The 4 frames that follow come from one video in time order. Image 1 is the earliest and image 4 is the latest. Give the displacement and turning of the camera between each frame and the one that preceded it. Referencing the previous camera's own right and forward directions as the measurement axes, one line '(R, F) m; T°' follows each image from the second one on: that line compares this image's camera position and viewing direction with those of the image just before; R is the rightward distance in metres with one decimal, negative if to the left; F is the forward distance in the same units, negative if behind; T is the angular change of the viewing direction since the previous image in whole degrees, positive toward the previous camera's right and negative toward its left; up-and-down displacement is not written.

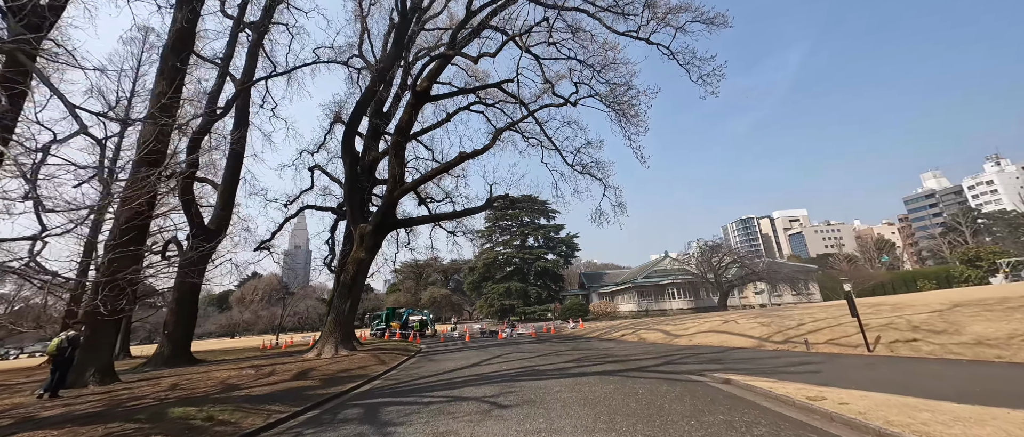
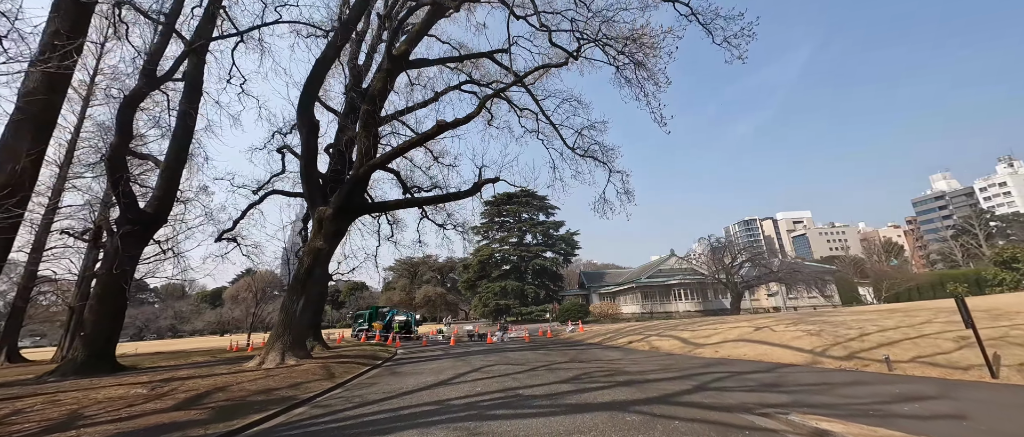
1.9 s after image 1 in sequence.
(+0.4, +2.6) m; 0°
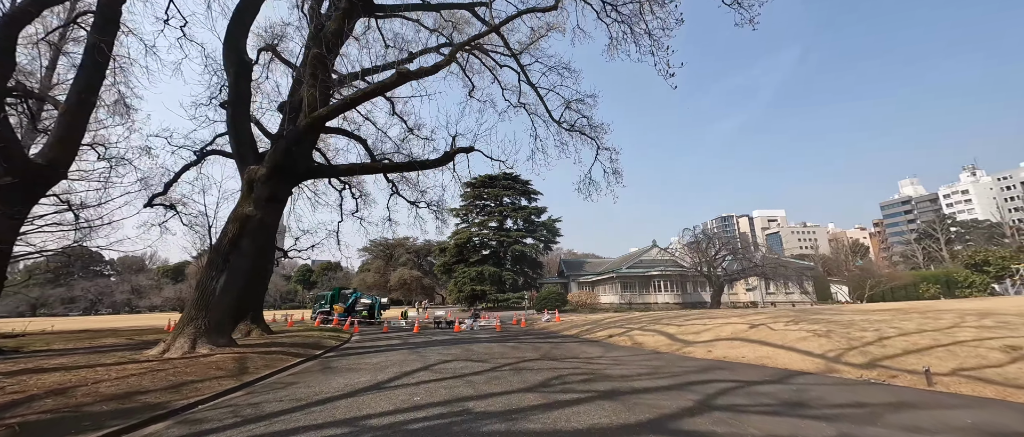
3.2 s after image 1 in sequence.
(+0.3, +1.8) m; +3°
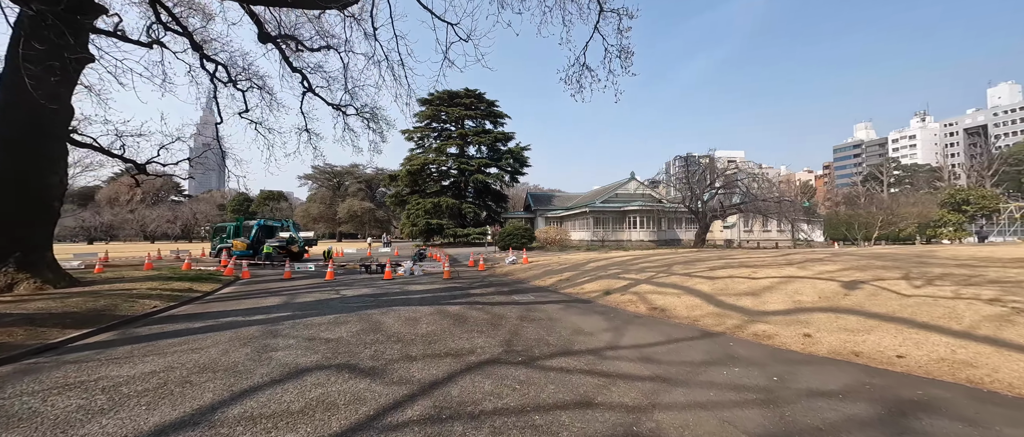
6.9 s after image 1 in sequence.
(+0.3, +5.1) m; +6°
